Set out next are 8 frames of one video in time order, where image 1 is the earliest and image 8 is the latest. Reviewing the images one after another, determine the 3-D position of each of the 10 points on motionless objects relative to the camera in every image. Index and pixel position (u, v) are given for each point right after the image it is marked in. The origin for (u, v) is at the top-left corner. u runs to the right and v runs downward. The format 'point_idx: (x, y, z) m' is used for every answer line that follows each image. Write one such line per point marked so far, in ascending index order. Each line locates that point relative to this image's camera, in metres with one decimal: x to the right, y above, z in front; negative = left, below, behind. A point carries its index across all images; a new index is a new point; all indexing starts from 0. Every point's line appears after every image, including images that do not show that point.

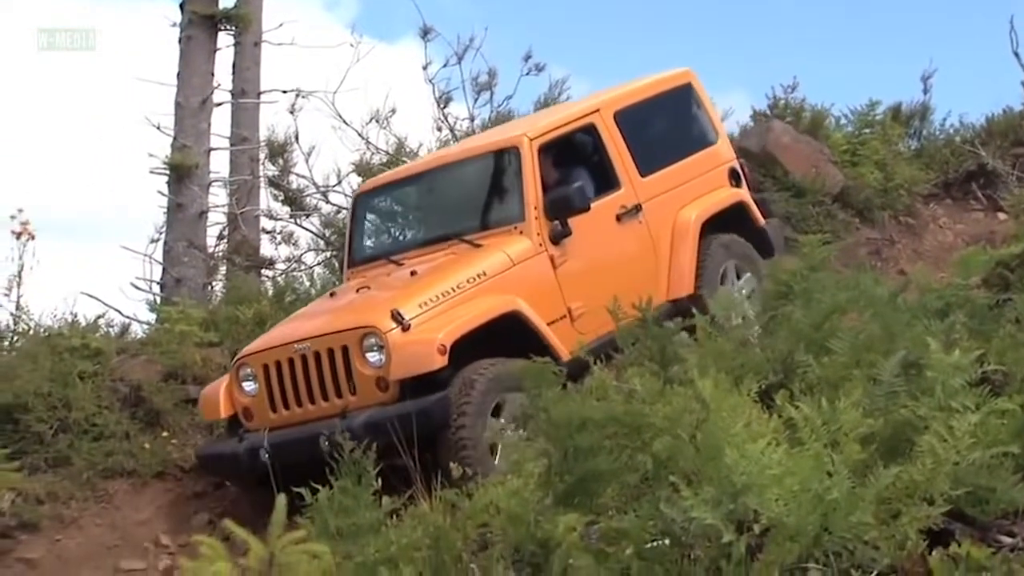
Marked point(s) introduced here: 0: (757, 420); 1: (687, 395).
0: (+0.9, -0.5, +4.7) m
1: (+0.7, -0.4, +4.8) m
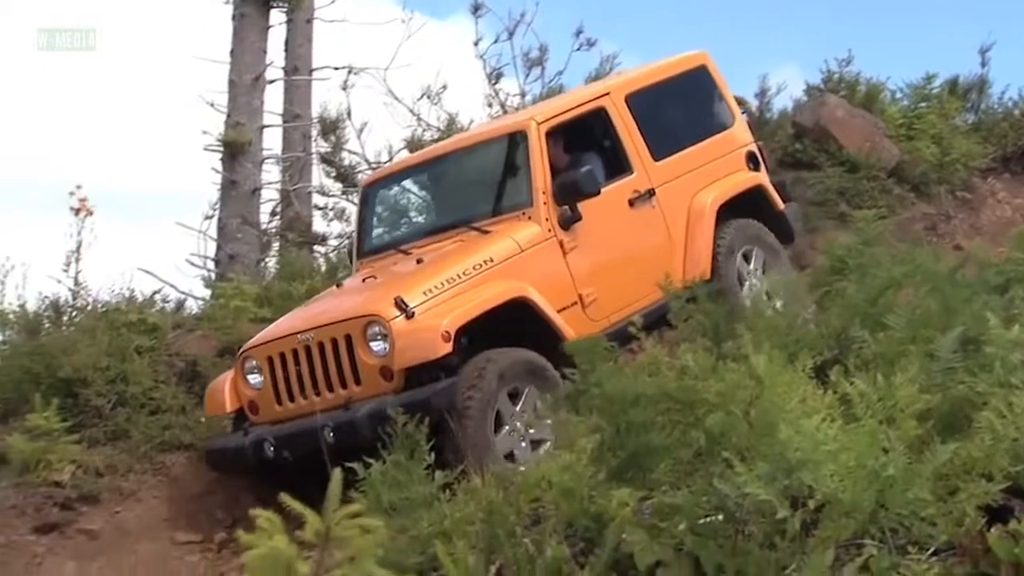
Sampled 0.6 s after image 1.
0: (+1.1, -0.4, +4.7) m
1: (+0.9, -0.3, +4.8) m
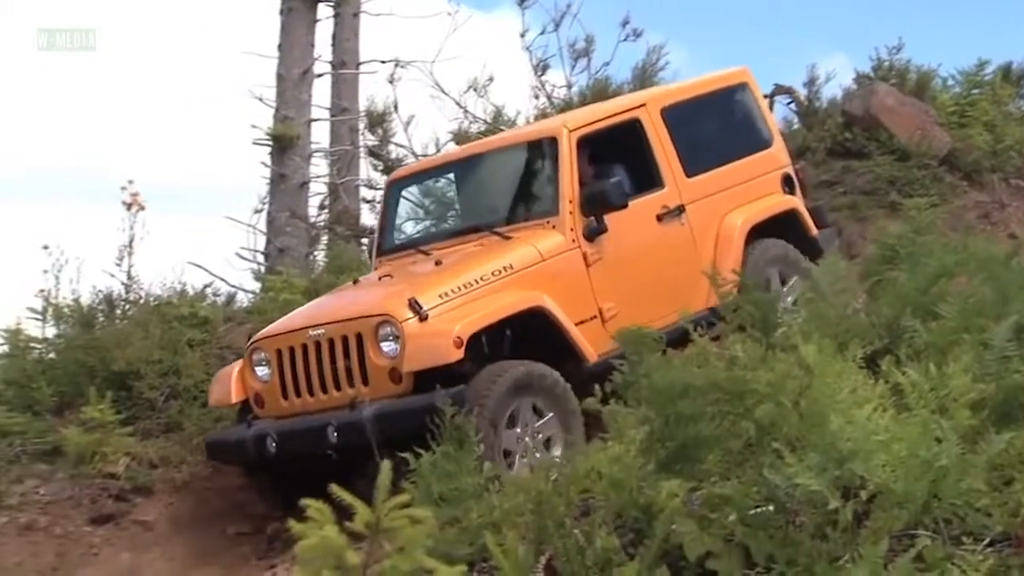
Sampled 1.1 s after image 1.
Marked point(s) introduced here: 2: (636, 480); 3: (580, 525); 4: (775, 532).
0: (+1.3, -0.4, +4.7) m
1: (+1.0, -0.3, +4.7) m
2: (+0.4, -0.7, +4.5) m
3: (+0.2, -0.8, +4.5) m
4: (+0.9, -0.8, +4.2) m
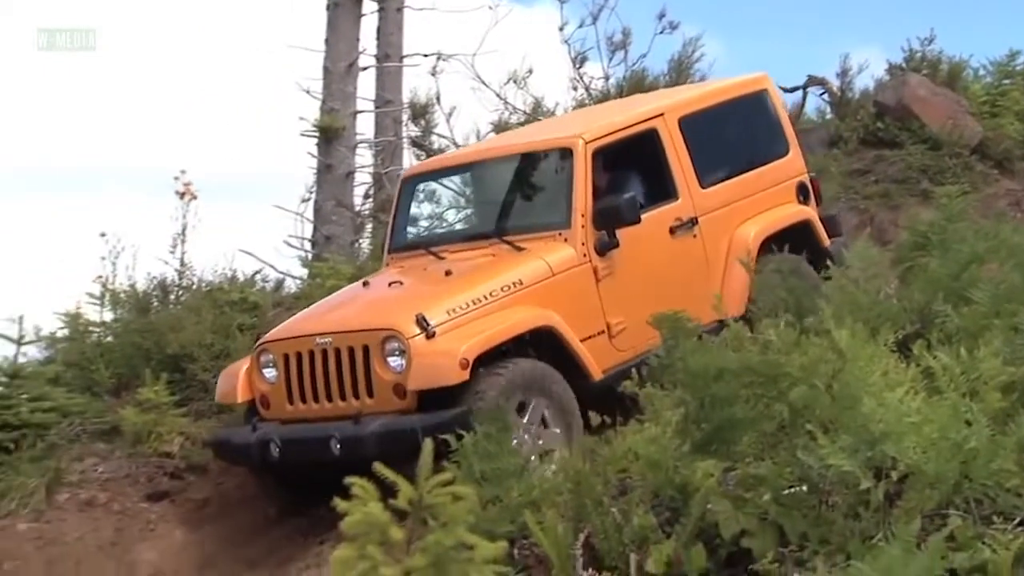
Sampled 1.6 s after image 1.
0: (+1.4, -0.3, +4.8) m
1: (+1.2, -0.2, +4.8) m
2: (+0.6, -0.6, +4.6) m
3: (+0.4, -0.8, +4.6) m
4: (+1.0, -0.8, +4.3) m
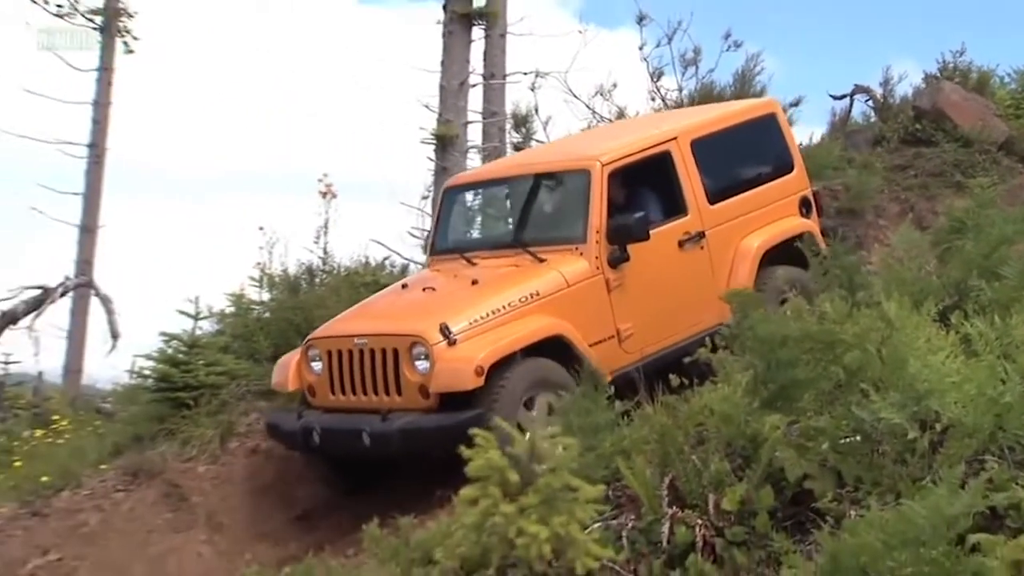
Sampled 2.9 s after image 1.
0: (+1.8, -0.2, +5.5) m
1: (+1.6, -0.1, +5.5) m
2: (+1.0, -0.5, +5.4) m
3: (+0.8, -0.7, +5.3) m
4: (+1.4, -0.7, +5.0) m
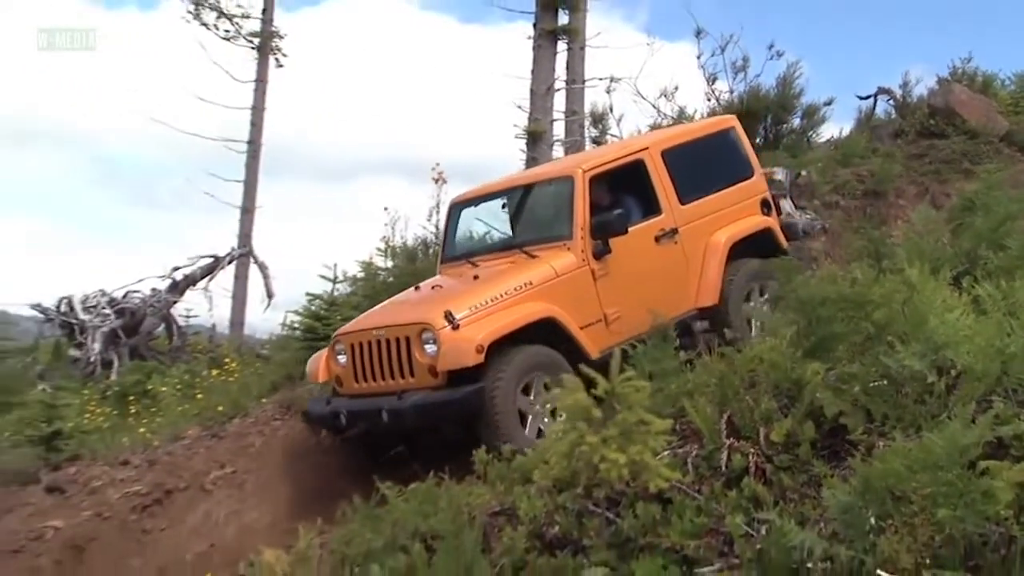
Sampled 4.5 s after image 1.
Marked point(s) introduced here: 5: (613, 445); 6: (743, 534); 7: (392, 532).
0: (+2.2, -0.1, +6.4) m
1: (+2.0, 0.0, +6.5) m
2: (+1.4, -0.4, +6.4) m
3: (+1.2, -0.5, +6.3) m
4: (+1.8, -0.5, +6.0) m
5: (+0.5, -0.7, +5.9) m
6: (+1.0, -1.1, +5.3) m
7: (-0.5, -1.1, +5.9) m
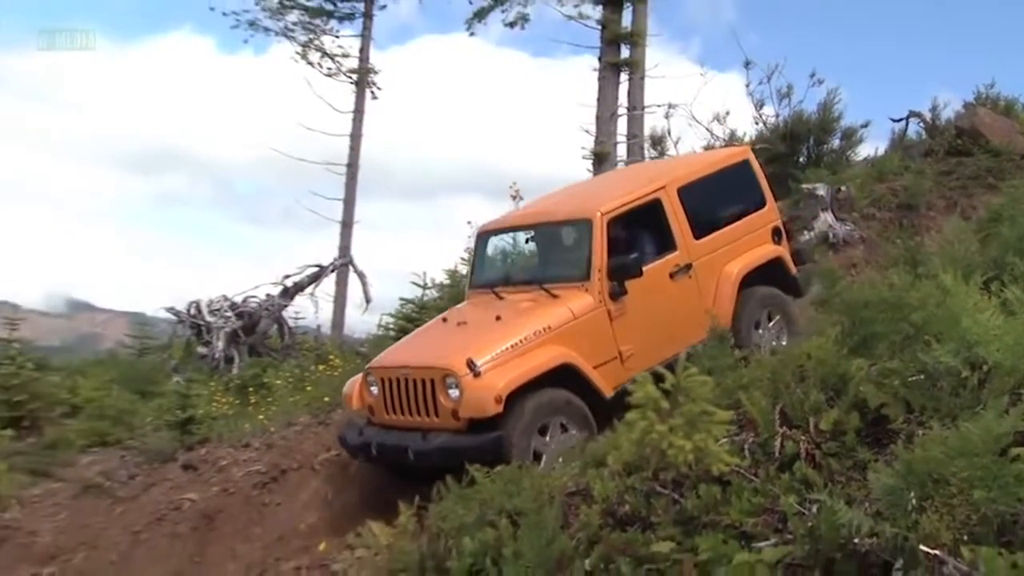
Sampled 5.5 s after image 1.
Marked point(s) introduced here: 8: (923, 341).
0: (+2.6, -0.1, +7.1) m
1: (+2.4, 0.0, +7.2) m
2: (+1.8, -0.4, +7.0) m
3: (+1.6, -0.6, +6.9) m
4: (+2.2, -0.5, +6.6) m
5: (+0.9, -0.7, +6.5) m
6: (+1.3, -1.0, +5.9) m
7: (-0.1, -1.1, +6.6) m
8: (+2.2, -0.3, +6.9) m
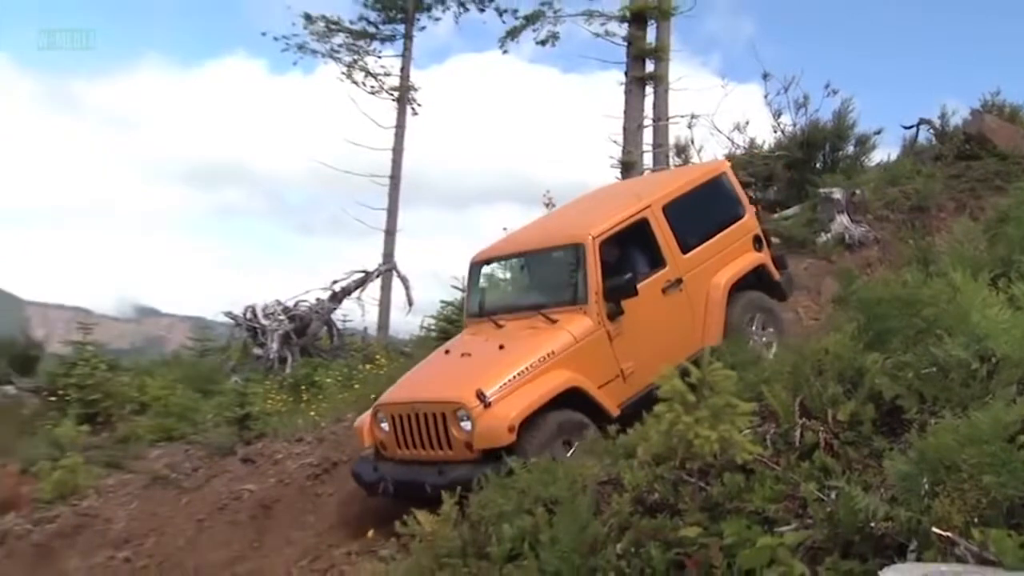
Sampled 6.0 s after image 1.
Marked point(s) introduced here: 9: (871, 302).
0: (+2.8, -0.1, +7.4) m
1: (+2.5, 0.0, +7.5) m
2: (+2.0, -0.4, +7.4) m
3: (+1.7, -0.6, +7.3) m
4: (+2.3, -0.5, +7.0) m
5: (+1.0, -0.7, +6.9) m
6: (+1.5, -1.0, +6.3) m
7: (+0.1, -1.2, +7.0) m
8: (+2.4, -0.3, +7.3) m
9: (+2.1, -0.1, +7.5) m
